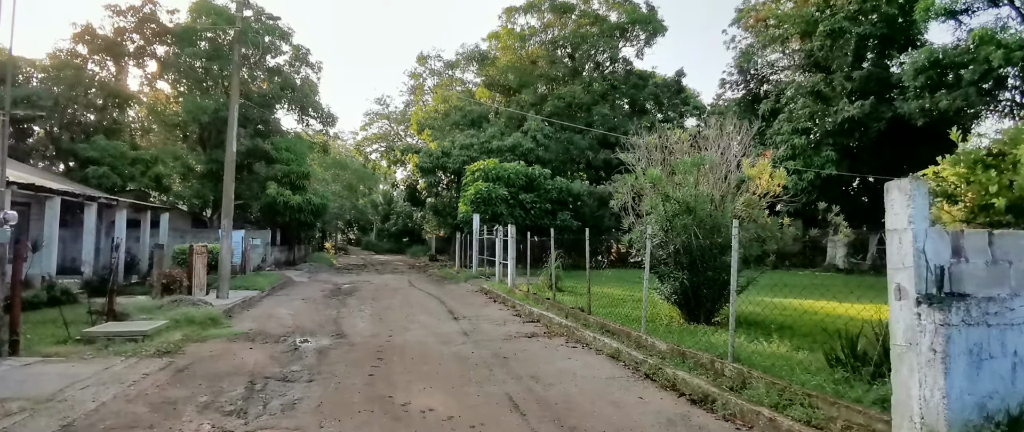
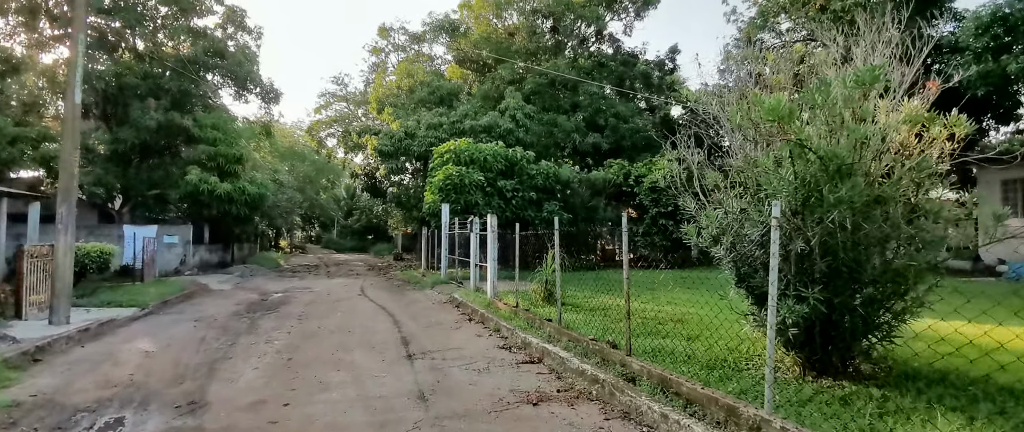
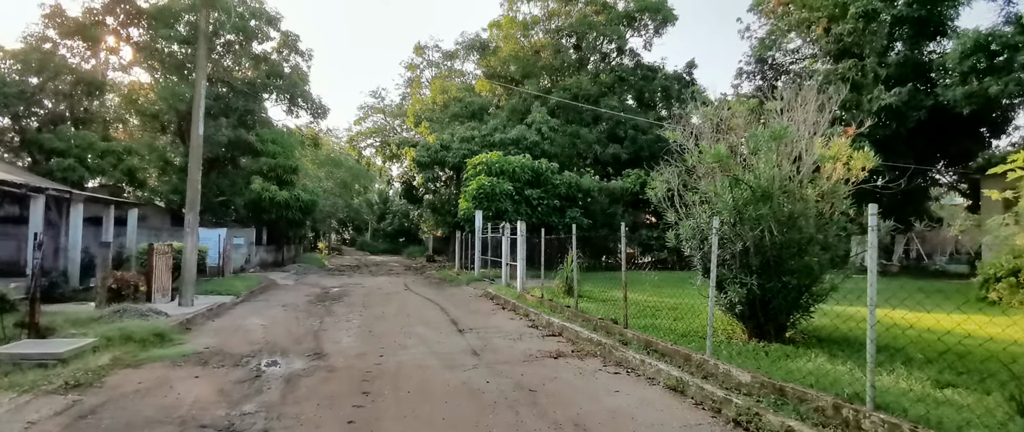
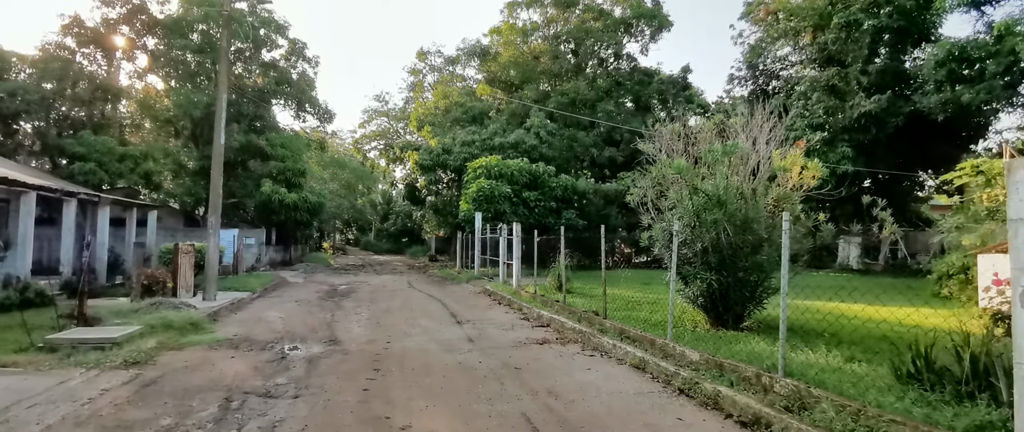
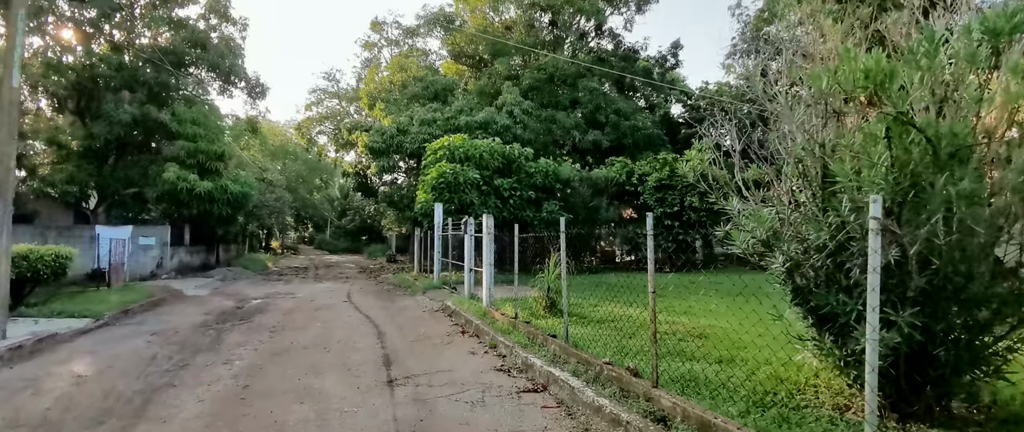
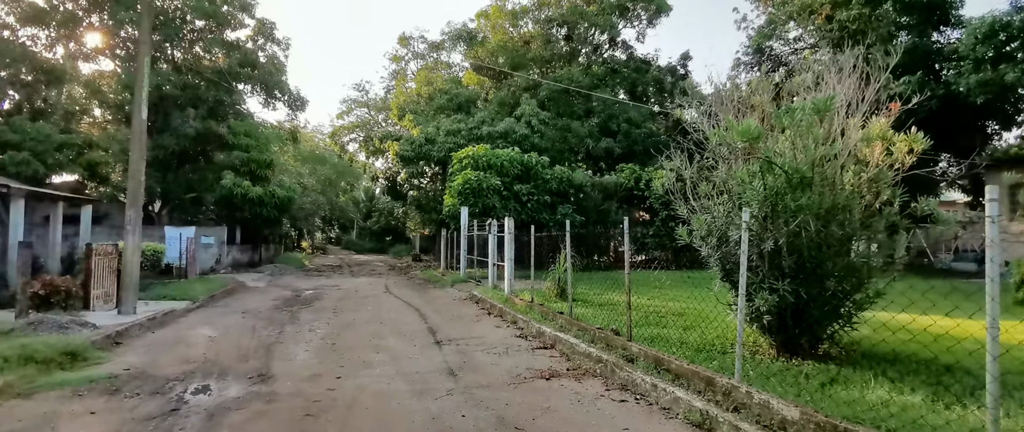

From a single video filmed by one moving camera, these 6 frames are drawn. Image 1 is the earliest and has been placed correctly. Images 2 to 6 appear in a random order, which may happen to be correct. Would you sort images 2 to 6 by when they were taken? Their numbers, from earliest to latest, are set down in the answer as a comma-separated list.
4, 3, 6, 2, 5
